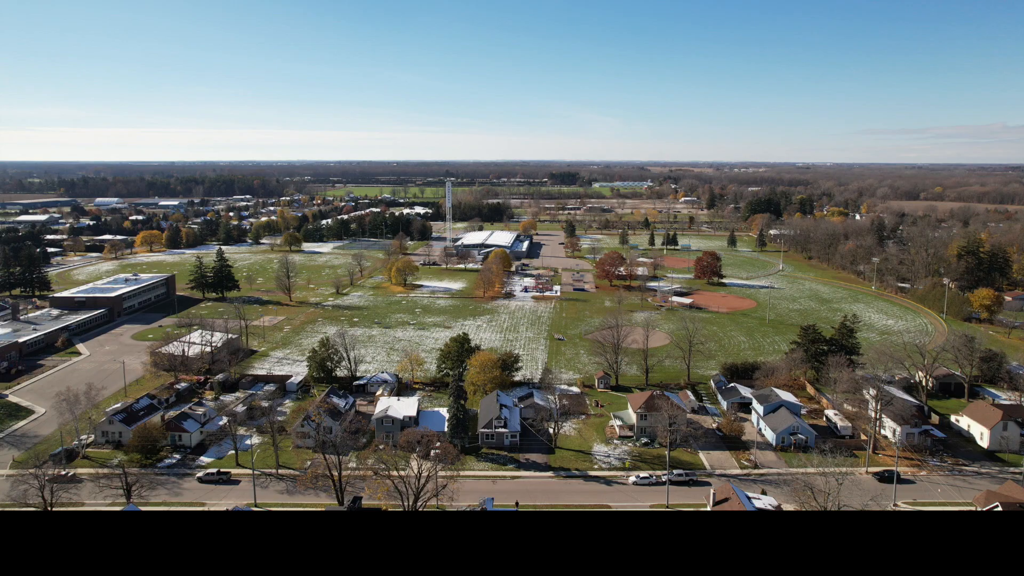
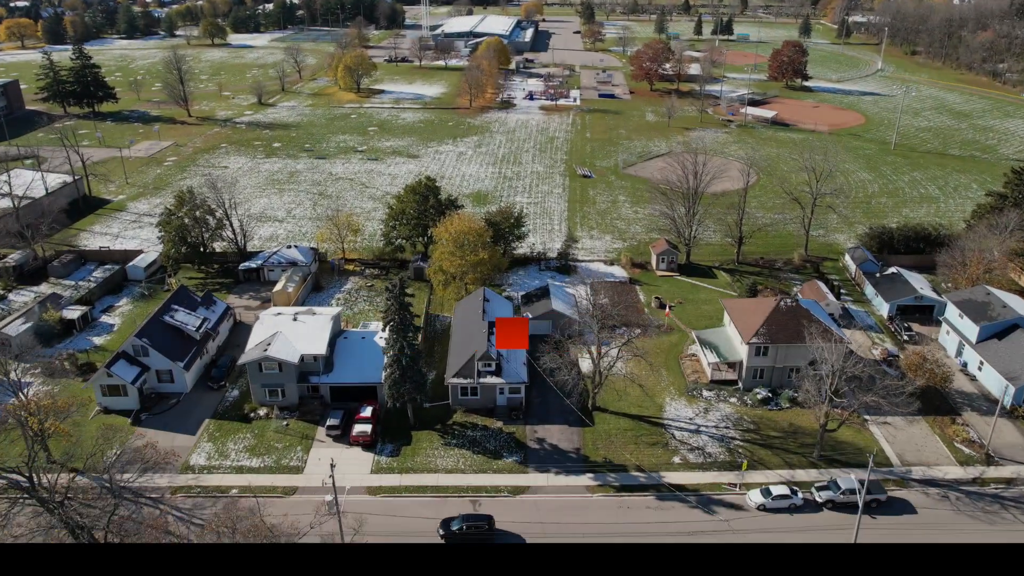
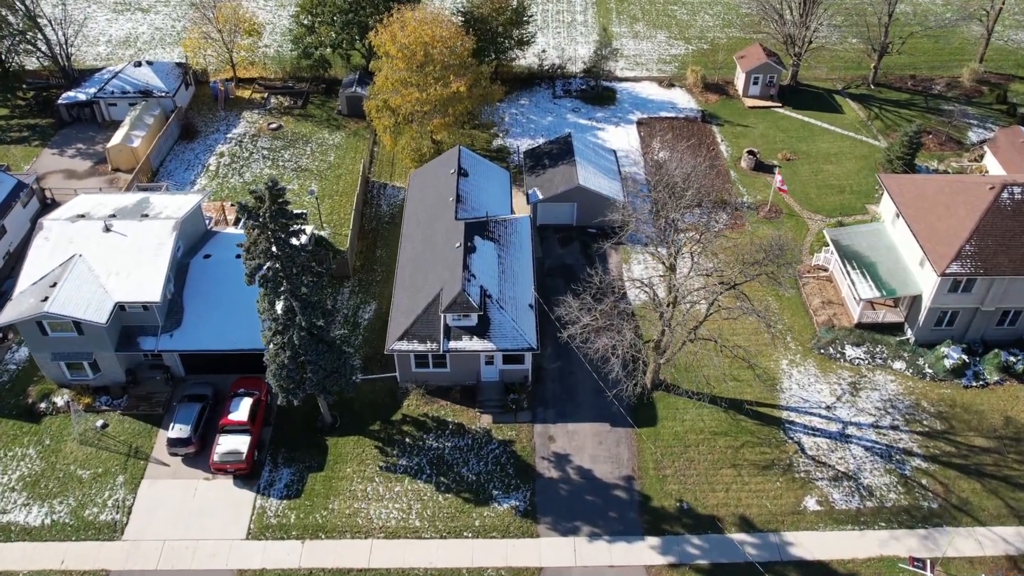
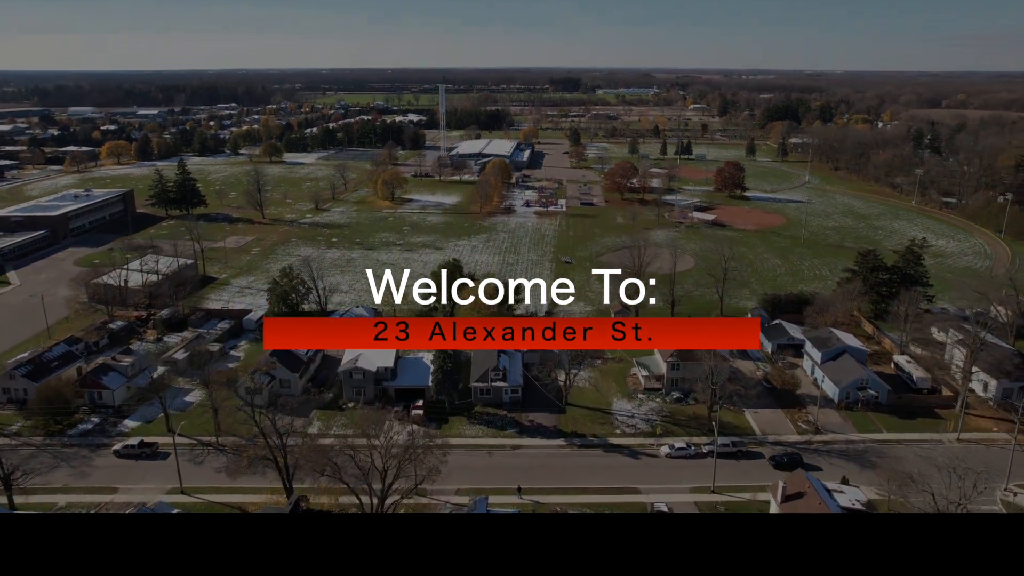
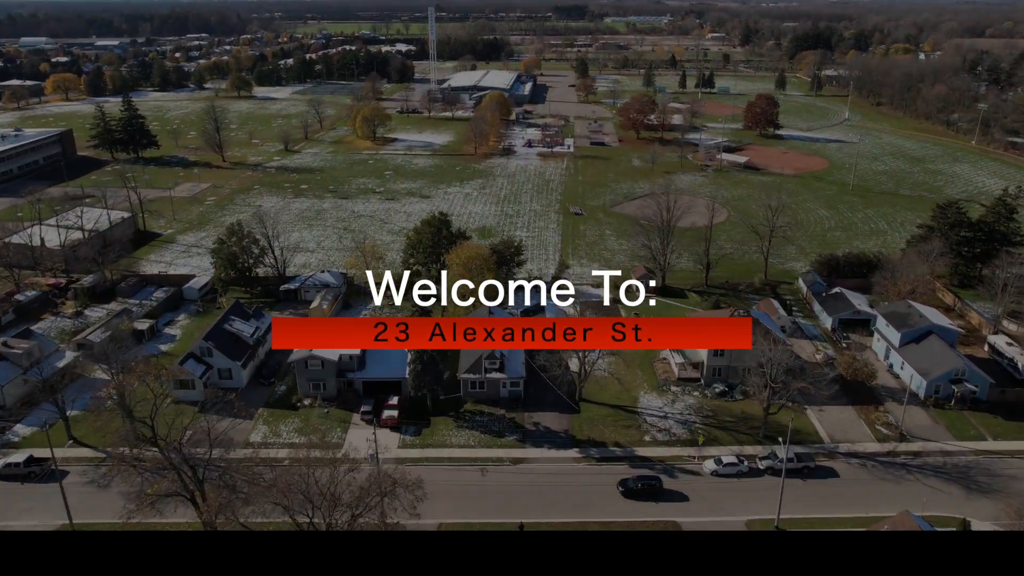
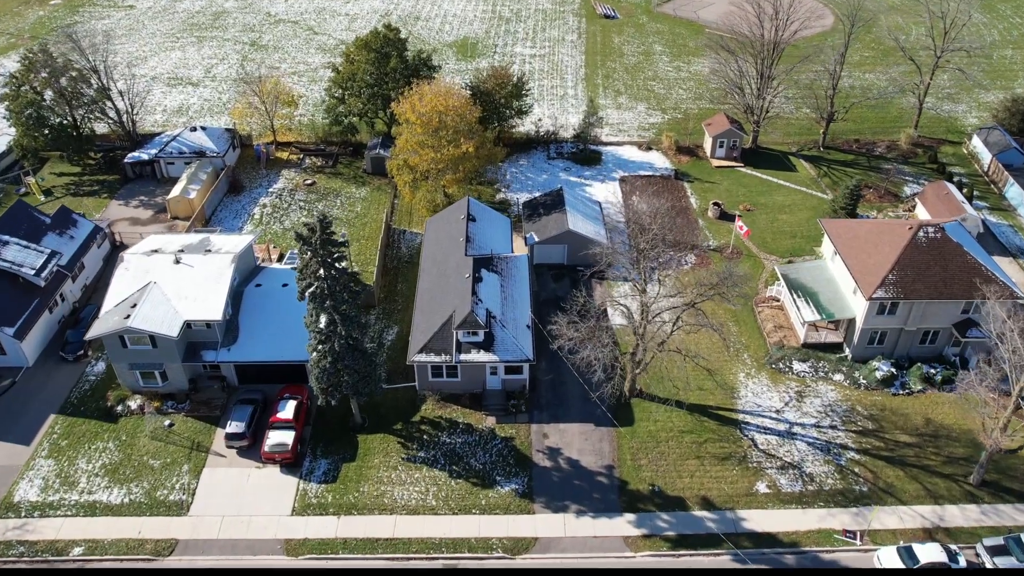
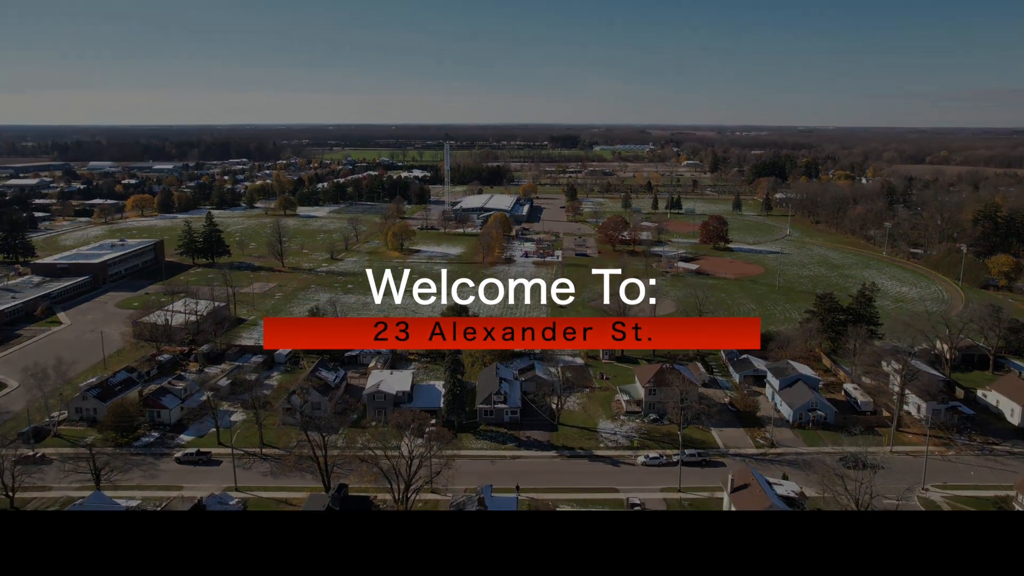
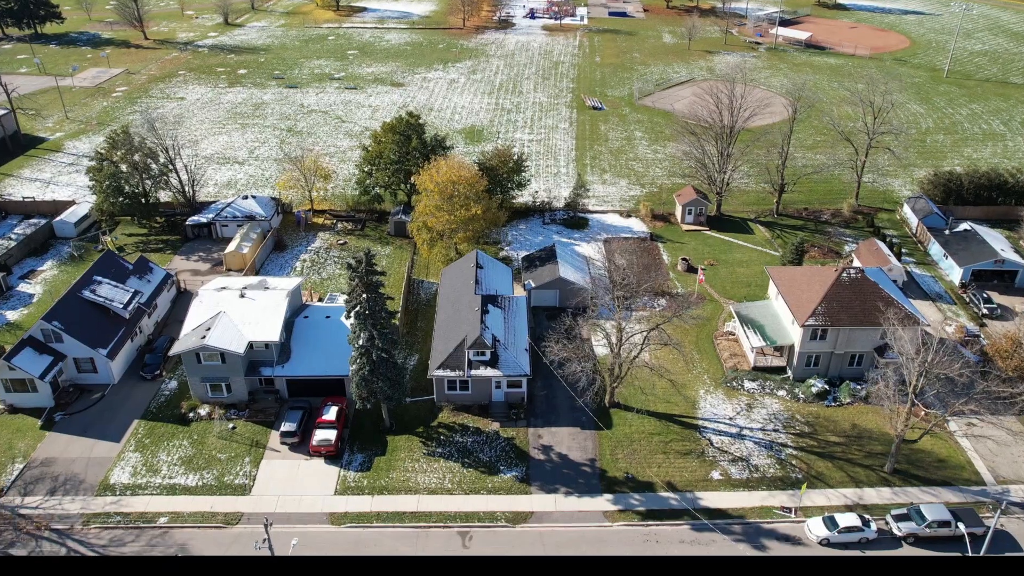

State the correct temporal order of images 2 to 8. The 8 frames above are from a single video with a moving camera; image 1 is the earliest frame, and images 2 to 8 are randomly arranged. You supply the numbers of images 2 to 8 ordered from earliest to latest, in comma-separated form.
7, 4, 5, 2, 8, 6, 3
